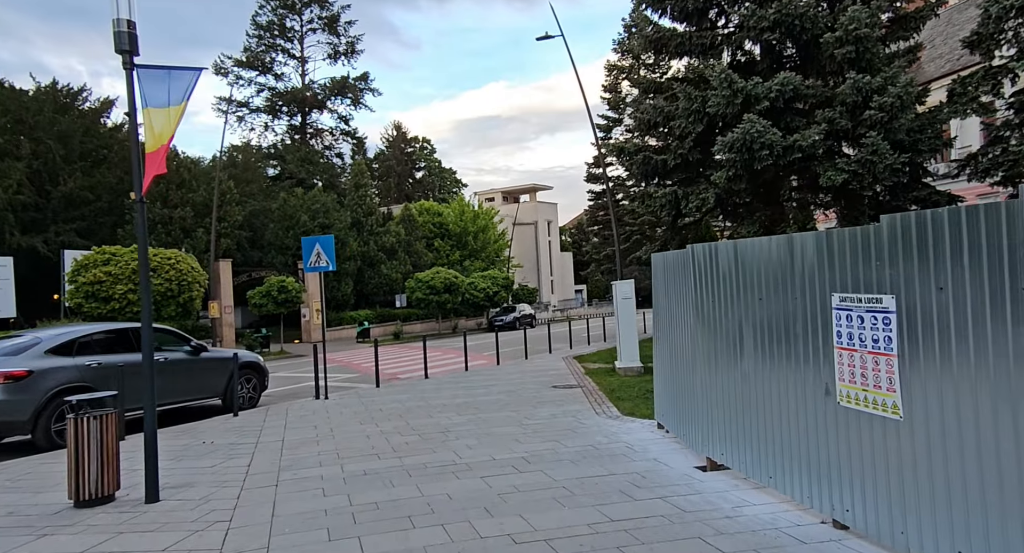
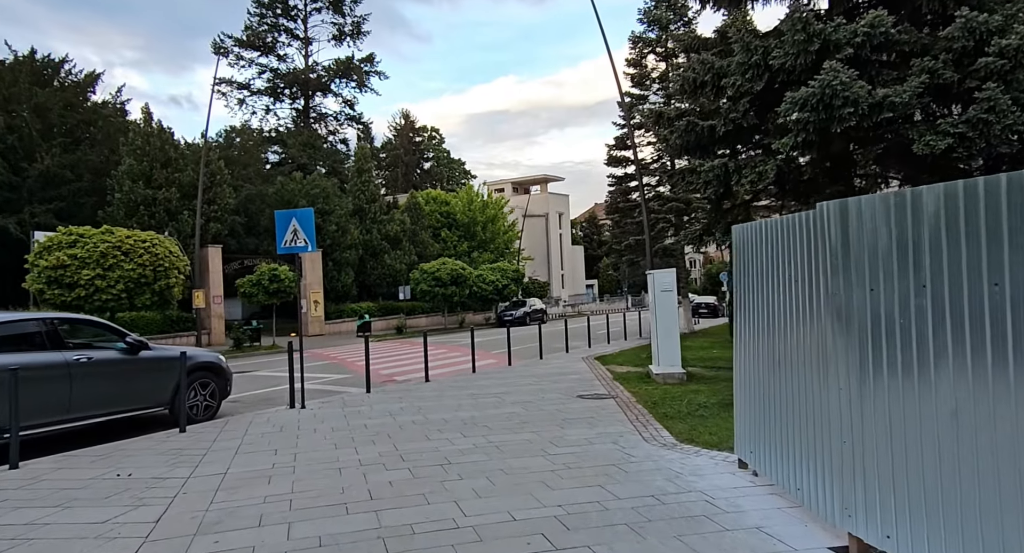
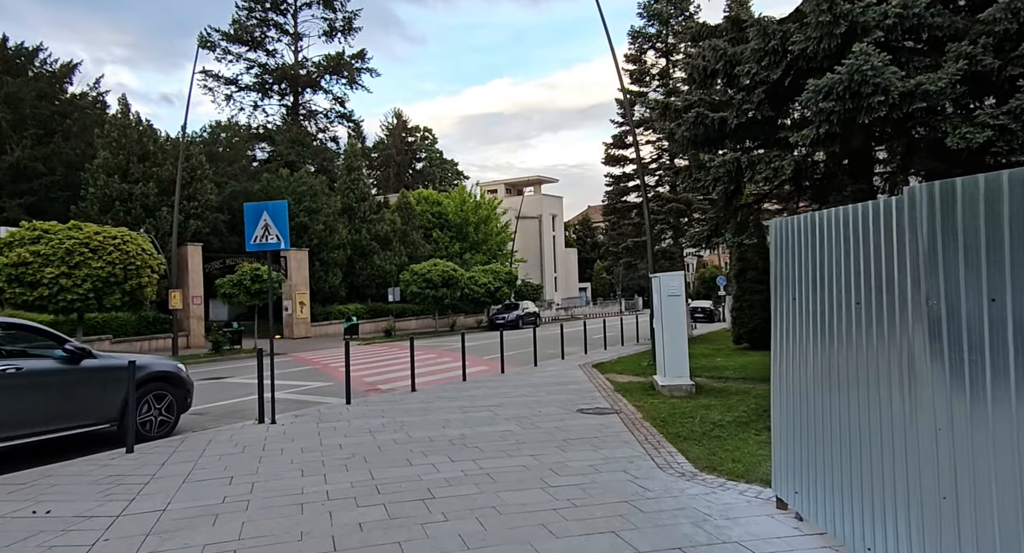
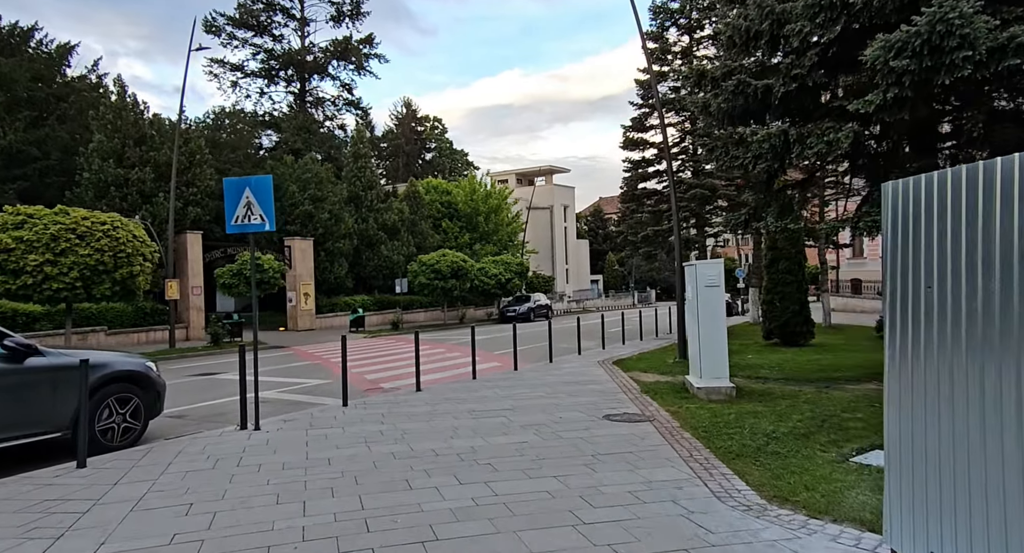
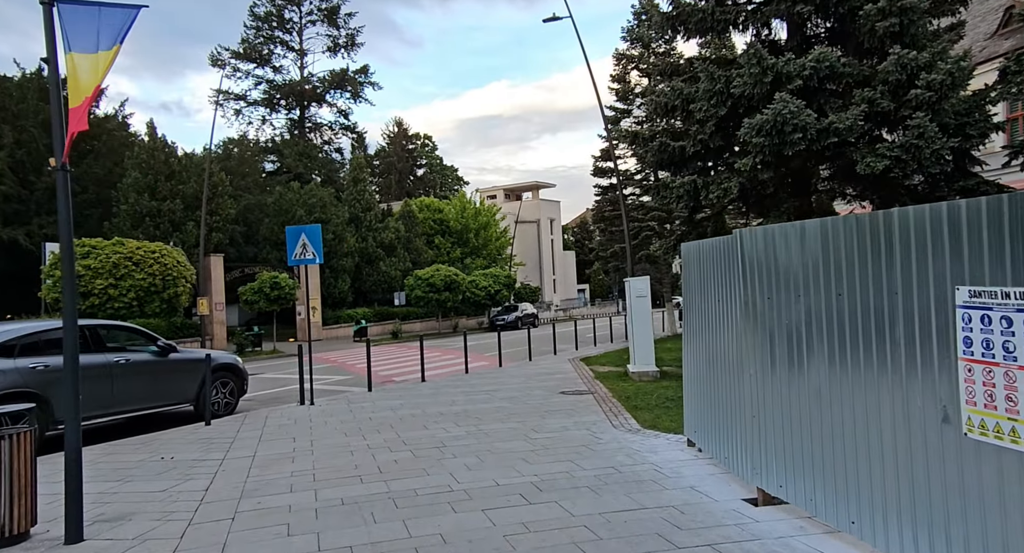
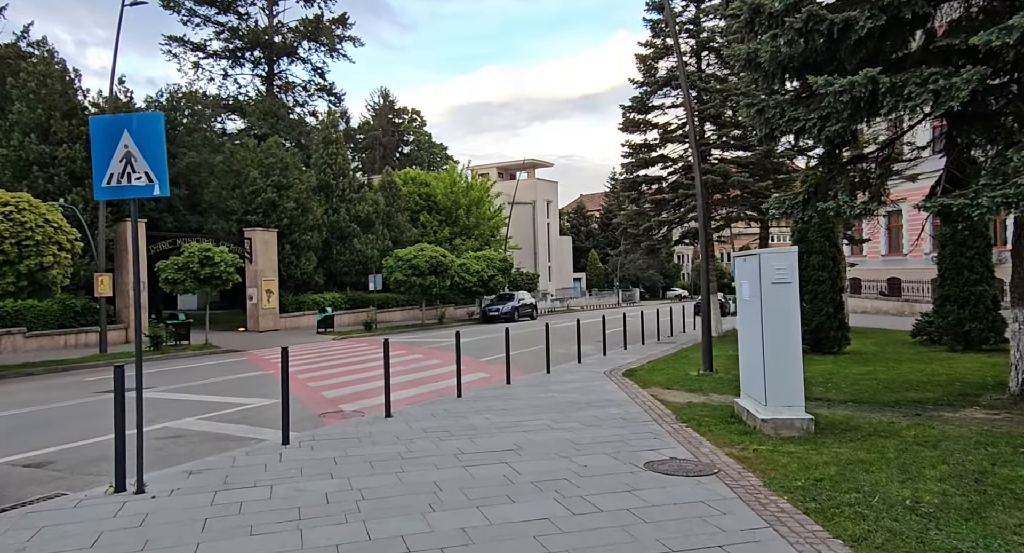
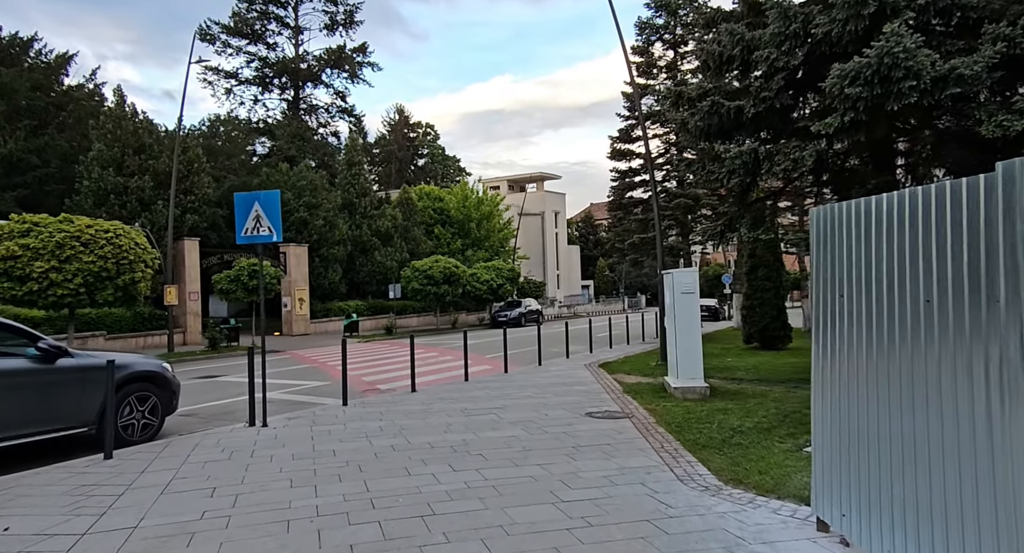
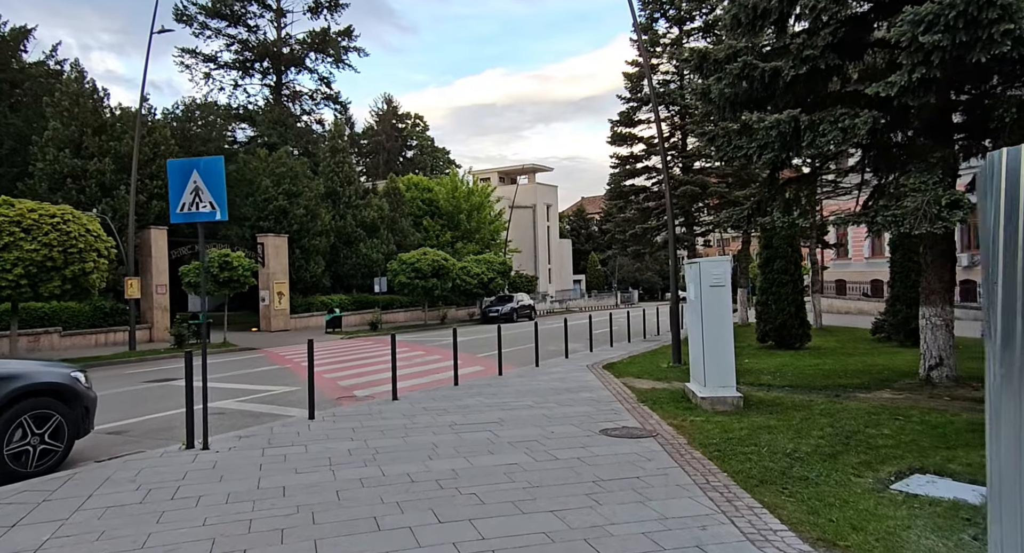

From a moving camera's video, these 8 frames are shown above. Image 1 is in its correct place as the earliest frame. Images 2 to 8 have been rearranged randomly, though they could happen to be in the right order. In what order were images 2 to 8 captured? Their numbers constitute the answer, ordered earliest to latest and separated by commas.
5, 2, 3, 7, 4, 8, 6
